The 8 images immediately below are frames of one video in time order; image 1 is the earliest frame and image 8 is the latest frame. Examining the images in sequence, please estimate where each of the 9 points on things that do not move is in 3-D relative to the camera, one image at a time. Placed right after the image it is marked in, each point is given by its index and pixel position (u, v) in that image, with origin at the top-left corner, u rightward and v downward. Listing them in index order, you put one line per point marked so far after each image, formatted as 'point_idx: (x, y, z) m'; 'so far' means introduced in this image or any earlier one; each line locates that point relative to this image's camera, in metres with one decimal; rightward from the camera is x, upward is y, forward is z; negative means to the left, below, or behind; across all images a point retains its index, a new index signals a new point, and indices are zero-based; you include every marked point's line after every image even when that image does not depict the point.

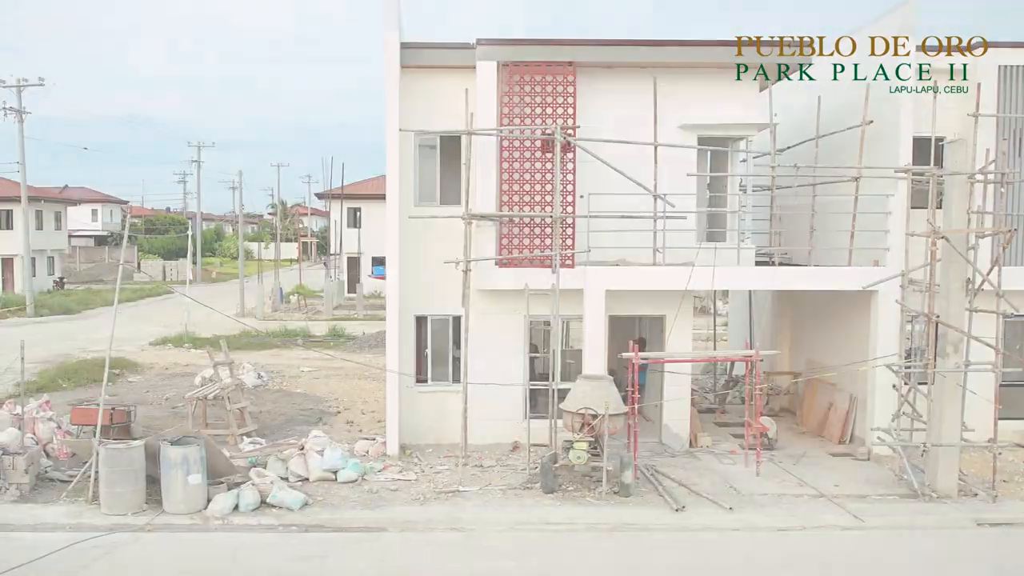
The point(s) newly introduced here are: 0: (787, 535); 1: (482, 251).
0: (+2.1, -1.9, +9.0) m
1: (-0.3, +0.4, +11.4) m
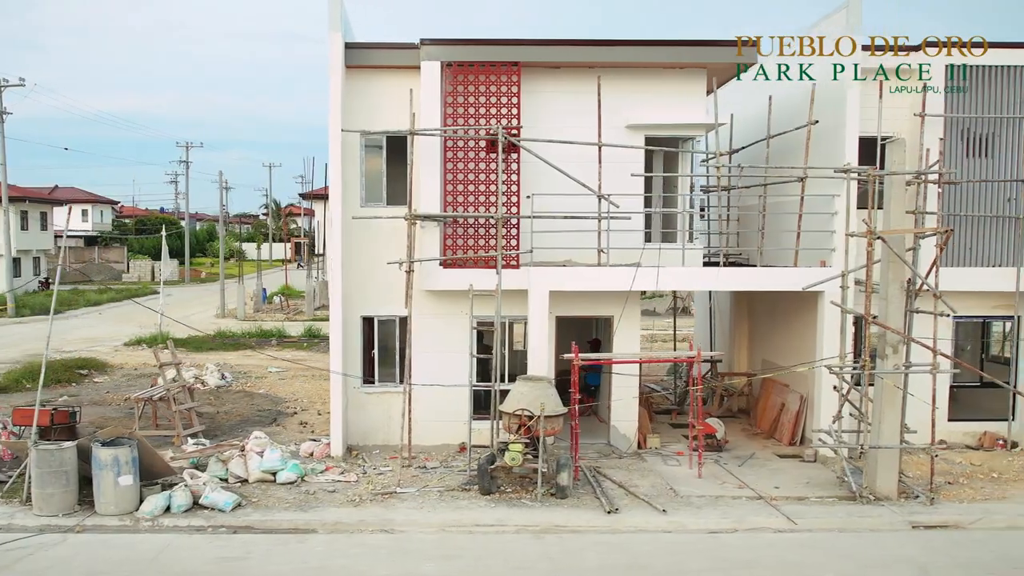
0: (+1.6, -1.9, +8.9) m
1: (-0.9, +0.4, +11.3) m
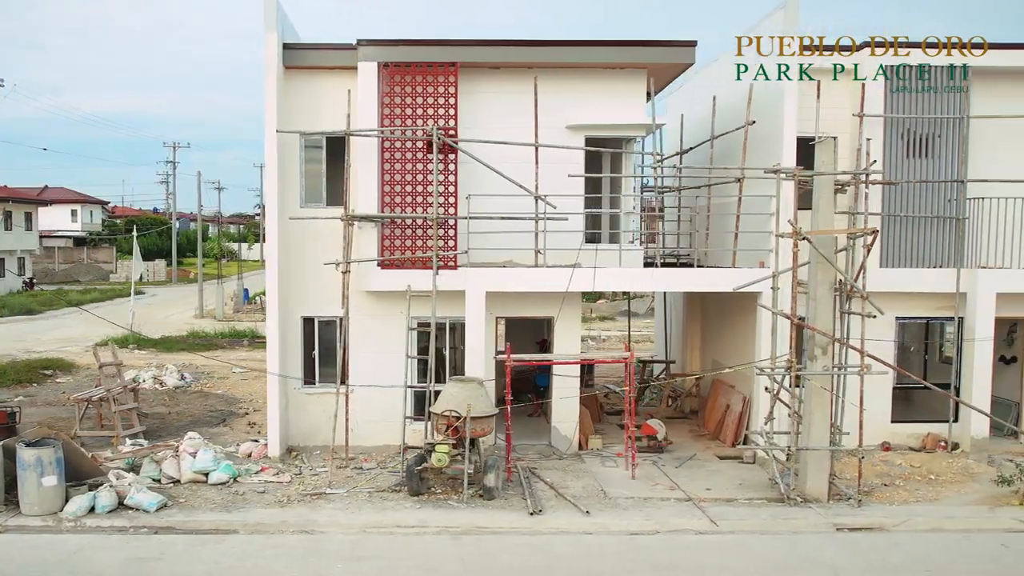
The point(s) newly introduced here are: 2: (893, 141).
0: (+0.9, -1.9, +8.9) m
1: (-1.5, +0.3, +11.3) m
2: (+3.8, +1.5, +11.4) m
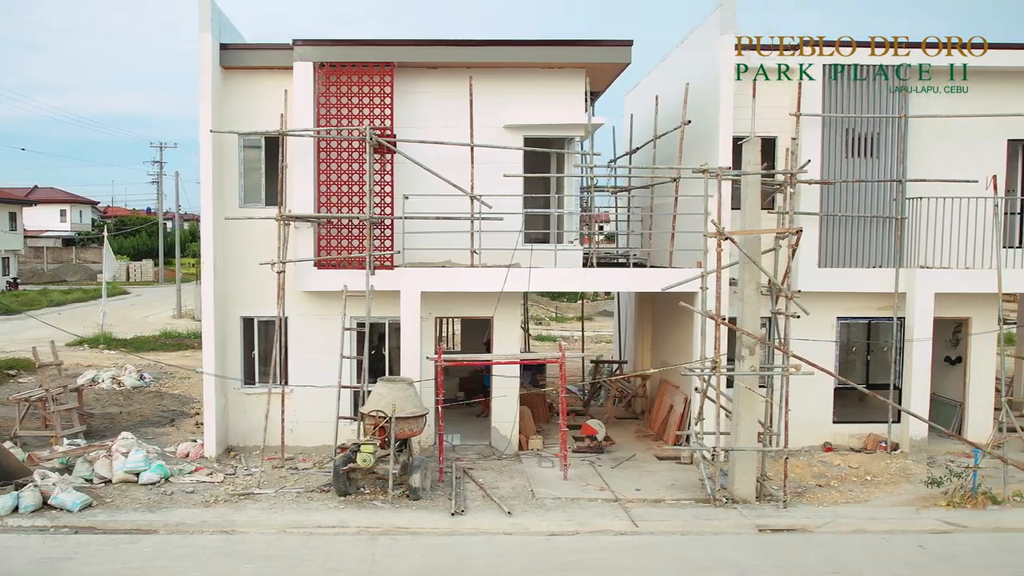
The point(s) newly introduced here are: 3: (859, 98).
0: (+0.3, -1.9, +8.9) m
1: (-2.1, +0.3, +11.3) m
2: (+3.2, +1.5, +11.4) m
3: (+3.4, +1.9, +11.4) m
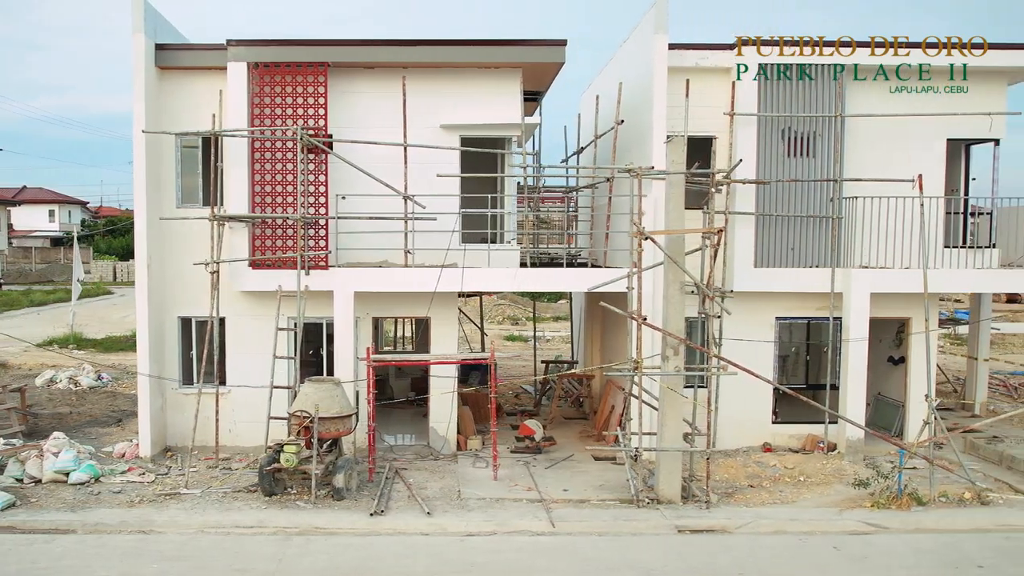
0: (-0.4, -1.9, +8.9) m
1: (-2.7, +0.3, +11.3) m
2: (+2.5, +1.4, +11.4) m
3: (+2.8, +1.9, +11.3) m
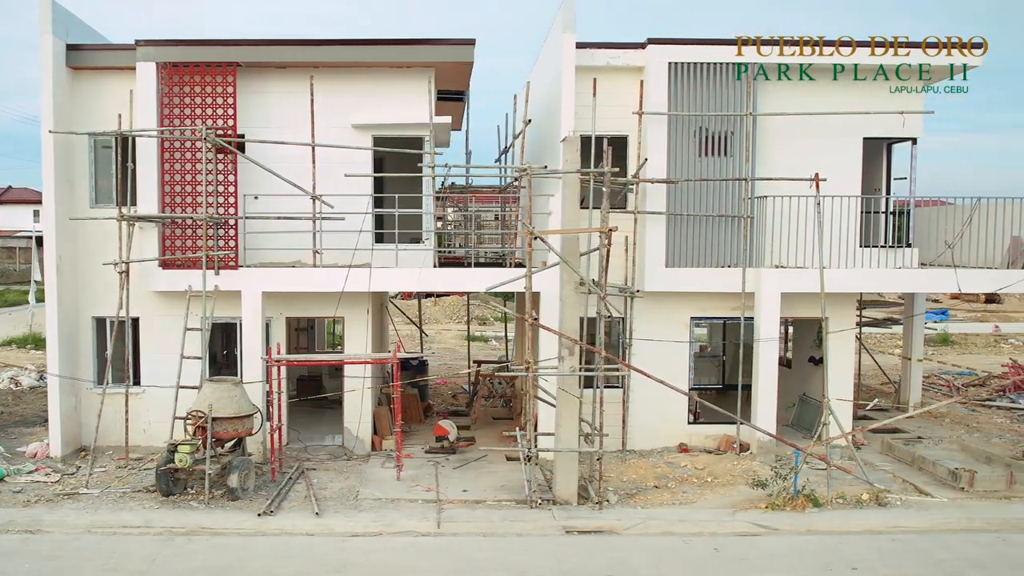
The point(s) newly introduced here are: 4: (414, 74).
0: (-1.3, -1.9, +8.9) m
1: (-3.6, +0.3, +11.3) m
2: (+1.7, +1.4, +11.3) m
3: (+1.9, +1.9, +11.3) m
4: (-1.0, +2.1, +11.5) m
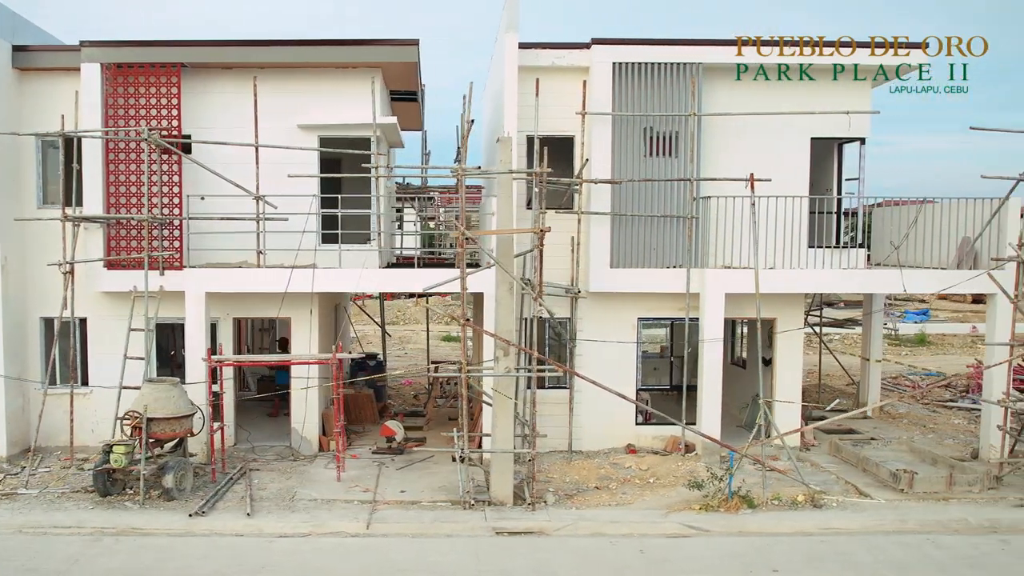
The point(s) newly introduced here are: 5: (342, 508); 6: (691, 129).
0: (-1.8, -1.9, +8.9) m
1: (-4.2, +0.3, +11.4) m
2: (+1.1, +1.4, +11.3) m
3: (+1.4, +1.9, +11.3) m
4: (-1.5, +2.1, +11.5) m
5: (-1.4, -1.8, +9.7) m
6: (+1.7, +1.5, +11.3) m
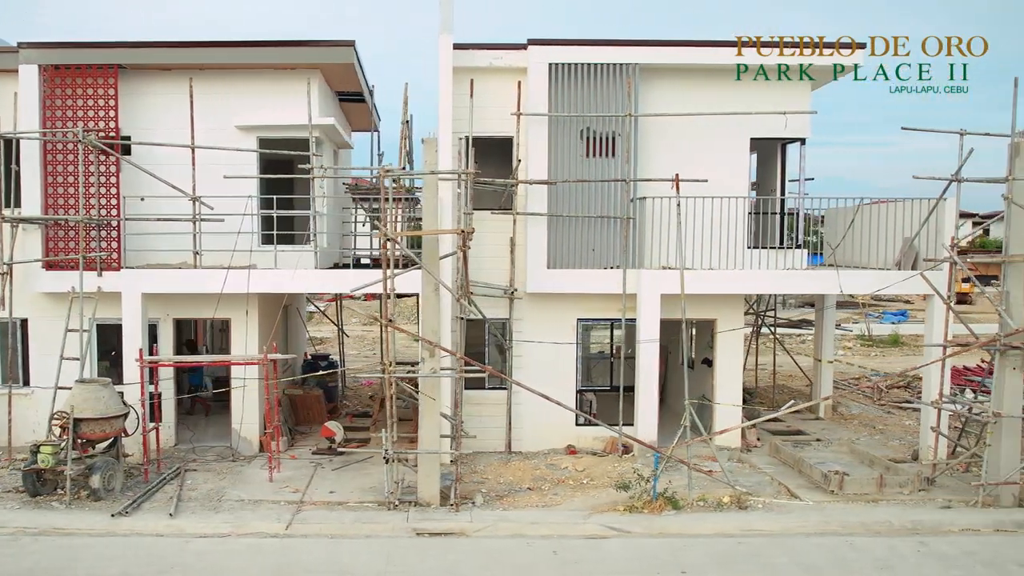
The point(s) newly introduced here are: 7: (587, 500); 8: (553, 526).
0: (-2.5, -1.9, +8.9) m
1: (-4.8, +0.3, +11.4) m
2: (+0.5, +1.4, +11.3) m
3: (+0.8, +1.9, +11.3) m
4: (-2.1, +2.1, +11.5) m
5: (-2.0, -1.9, +9.7) m
6: (+1.1, +1.5, +11.3) m
7: (+0.7, -1.8, +10.0) m
8: (+0.3, -1.9, +9.3) m
